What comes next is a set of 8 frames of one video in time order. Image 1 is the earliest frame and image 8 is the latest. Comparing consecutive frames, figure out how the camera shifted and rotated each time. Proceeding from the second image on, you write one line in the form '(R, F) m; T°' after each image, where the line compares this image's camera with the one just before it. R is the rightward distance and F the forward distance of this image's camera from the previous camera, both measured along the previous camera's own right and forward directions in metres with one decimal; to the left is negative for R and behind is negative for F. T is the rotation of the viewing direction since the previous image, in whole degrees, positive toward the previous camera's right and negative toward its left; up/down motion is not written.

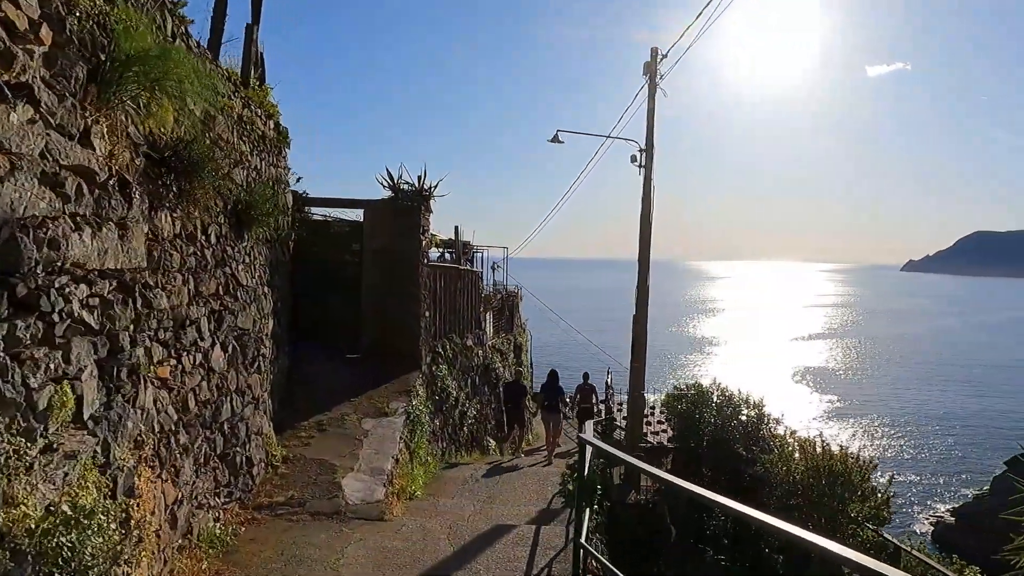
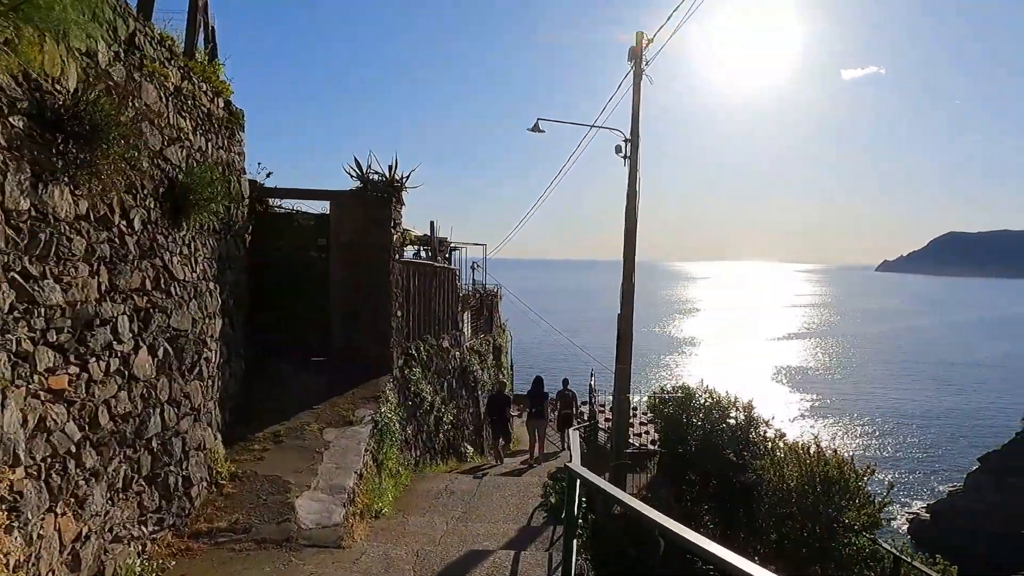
(0.0, +0.6) m; +2°
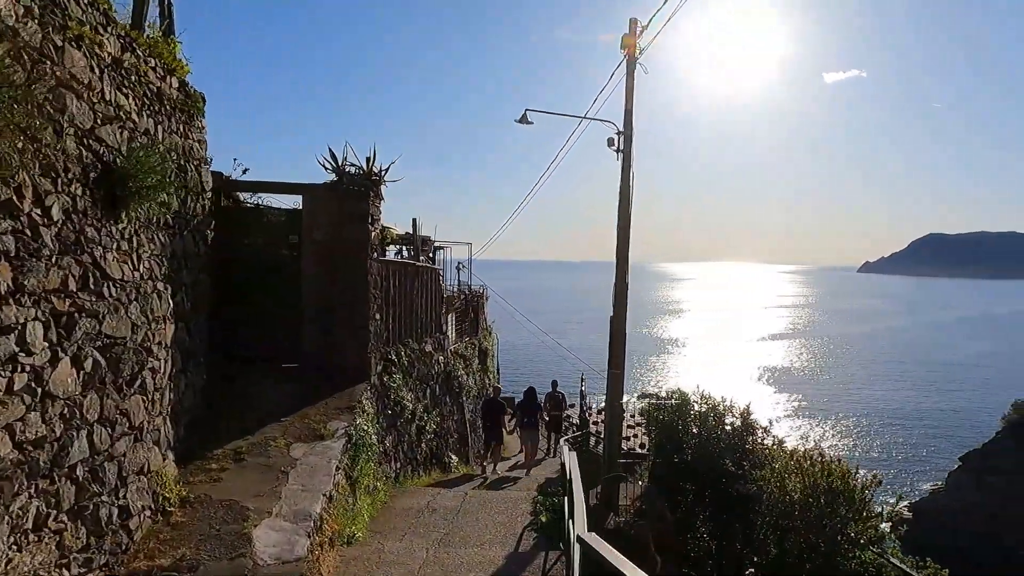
(0.0, +0.5) m; +1°
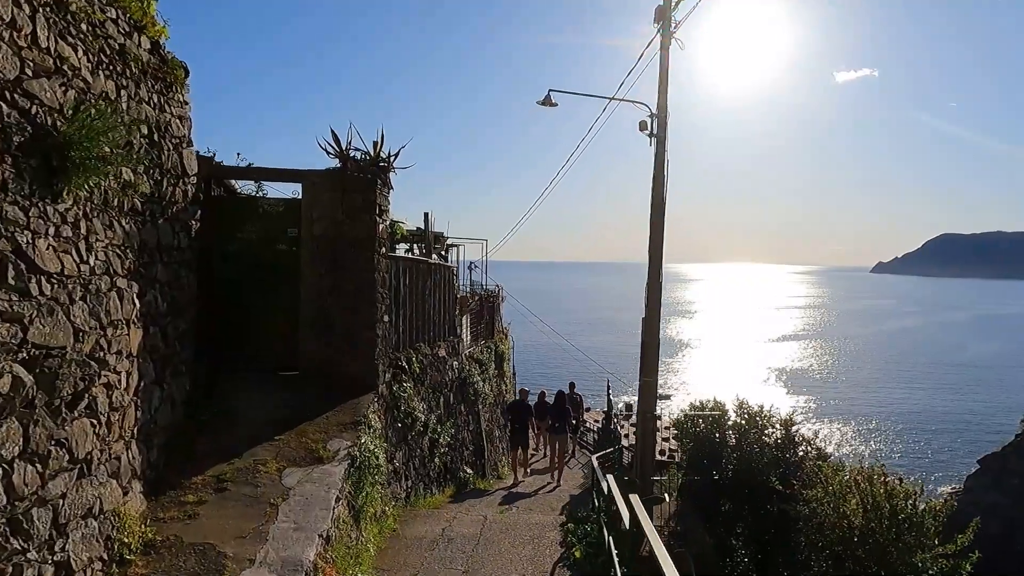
(-0.1, +0.8) m; -1°
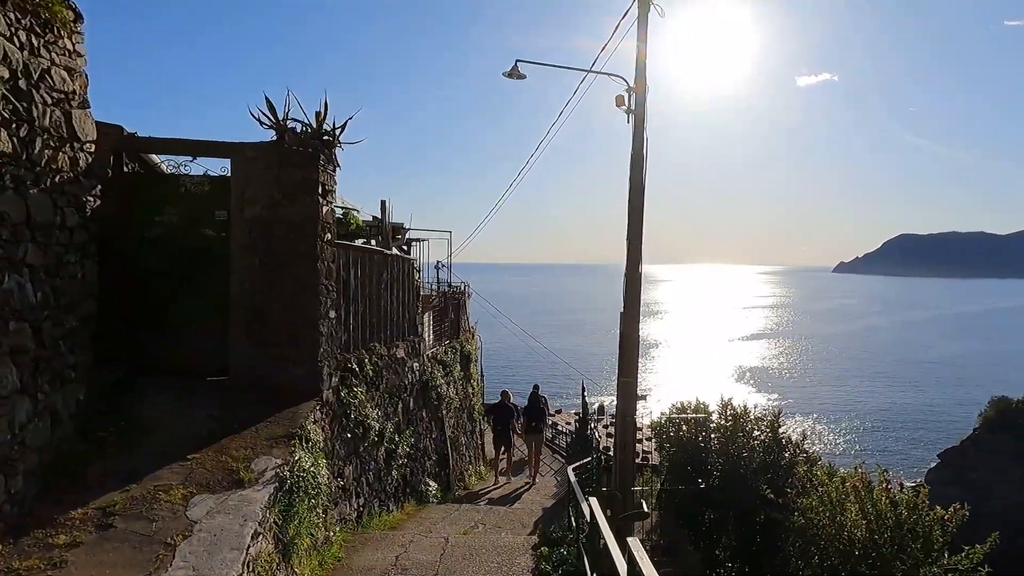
(+0.1, +0.8) m; +3°
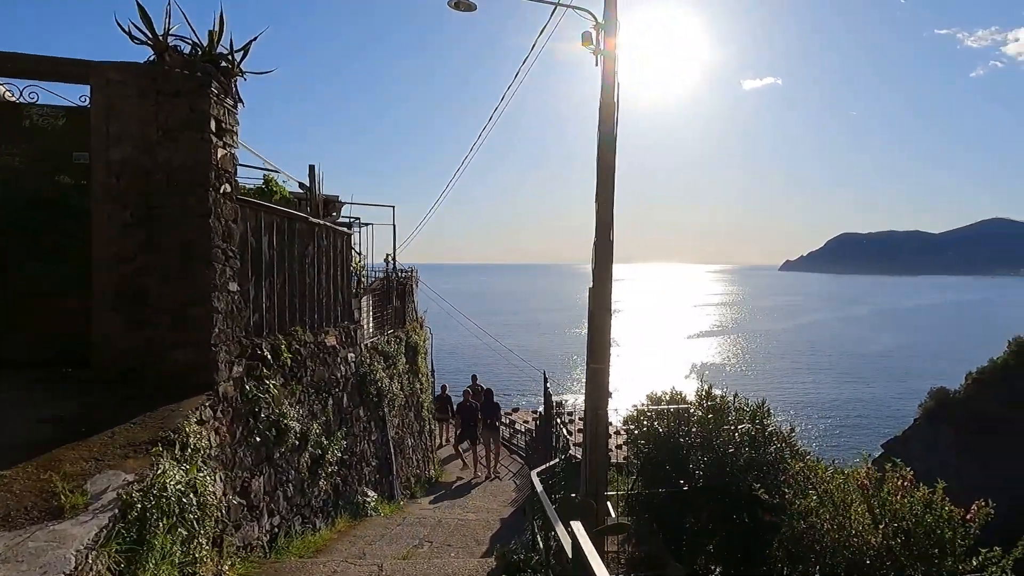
(0.0, +1.2) m; +4°
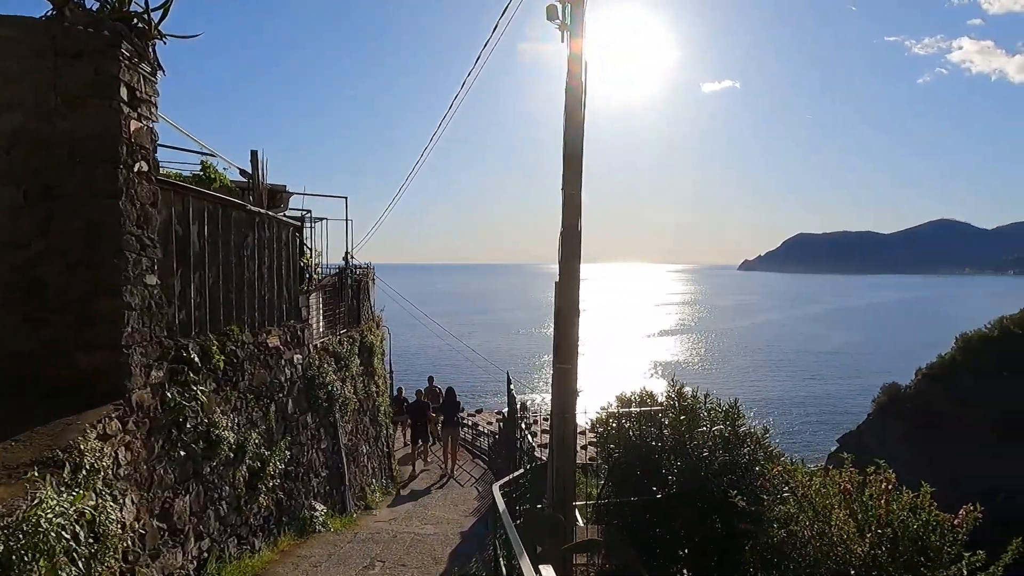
(0.0, +0.5) m; +3°
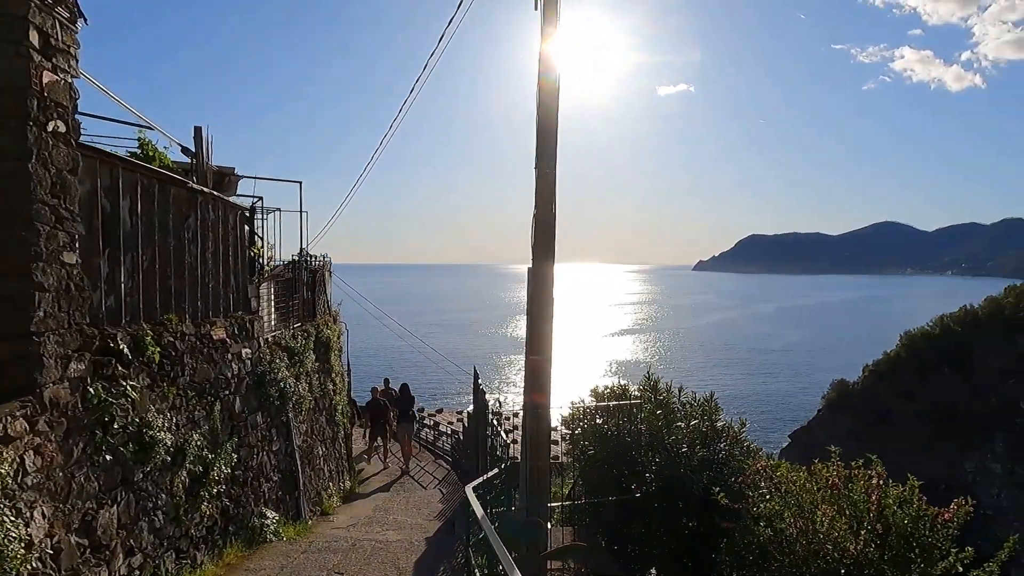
(-0.1, +0.4) m; +4°
